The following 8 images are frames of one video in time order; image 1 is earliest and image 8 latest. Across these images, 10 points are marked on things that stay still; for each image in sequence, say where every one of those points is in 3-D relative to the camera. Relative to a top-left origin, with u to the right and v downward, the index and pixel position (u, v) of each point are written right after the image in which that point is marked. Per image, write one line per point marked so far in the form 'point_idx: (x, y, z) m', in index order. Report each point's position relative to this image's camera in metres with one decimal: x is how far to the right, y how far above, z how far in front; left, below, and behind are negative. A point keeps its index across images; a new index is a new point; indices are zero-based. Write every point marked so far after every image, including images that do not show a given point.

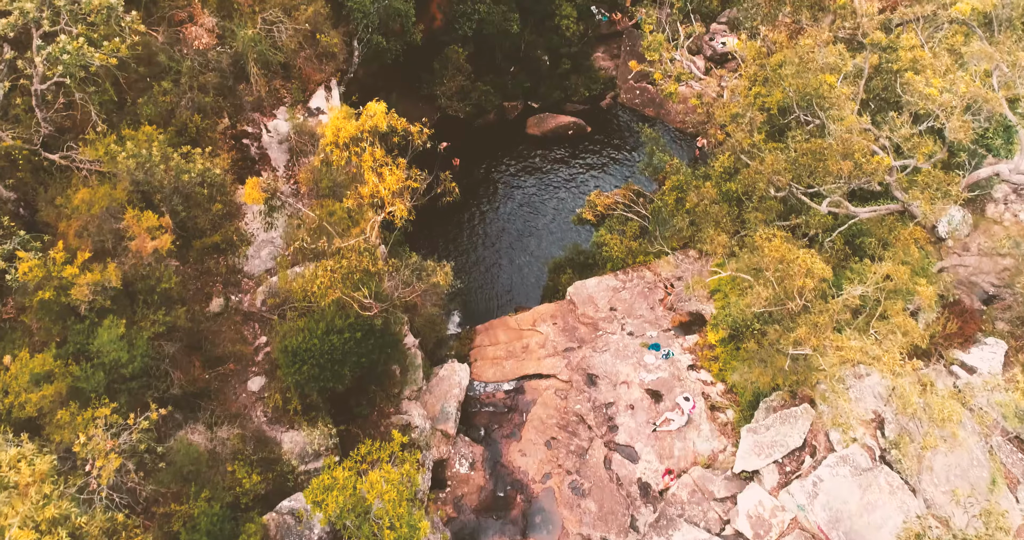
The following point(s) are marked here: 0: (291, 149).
0: (-5.7, +3.1, +18.1) m
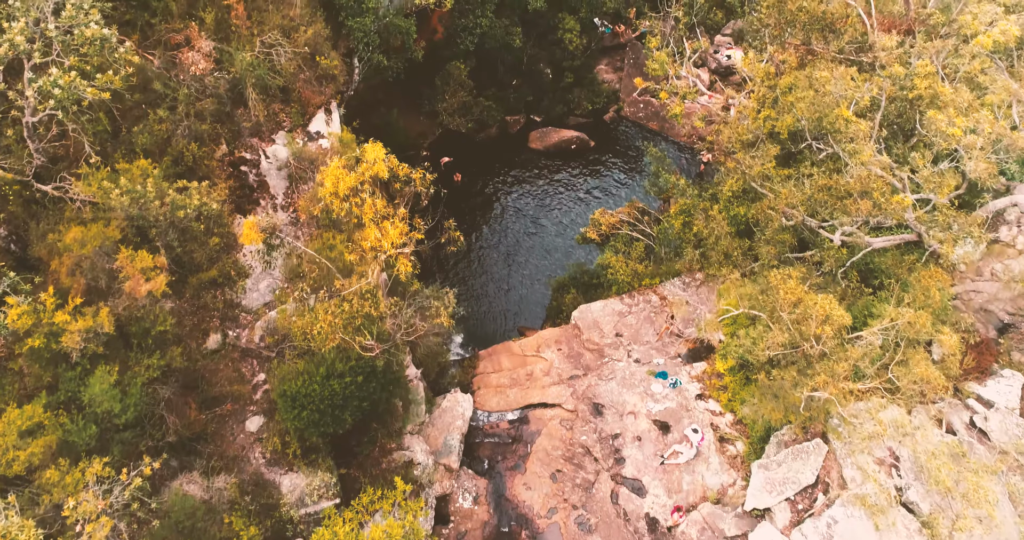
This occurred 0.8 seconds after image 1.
0: (-5.6, +2.4, +17.7) m
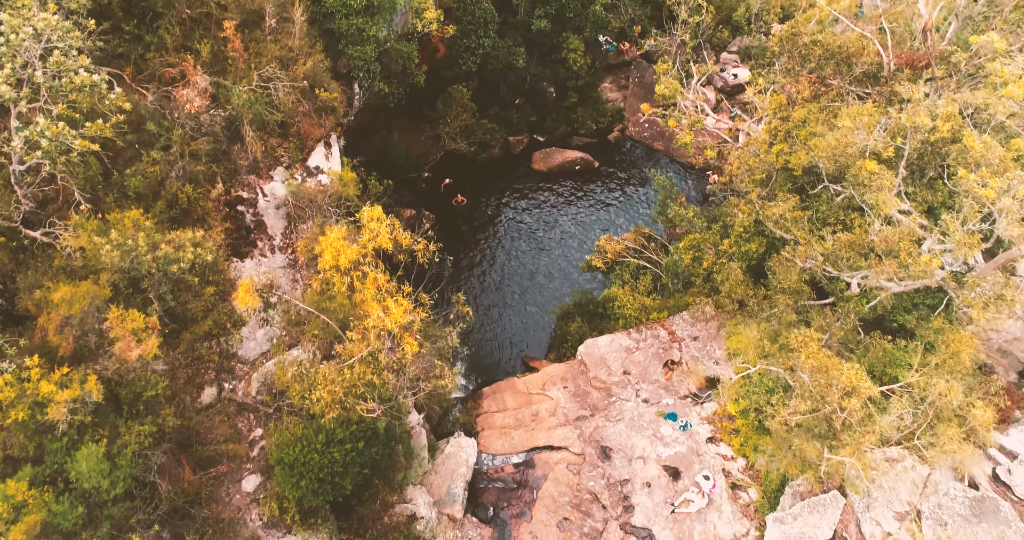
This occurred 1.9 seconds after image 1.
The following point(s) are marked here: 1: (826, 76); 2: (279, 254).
0: (-5.5, +1.3, +17.1) m
1: (+8.3, +5.1, +18.4) m
2: (-5.6, +0.3, +16.7) m
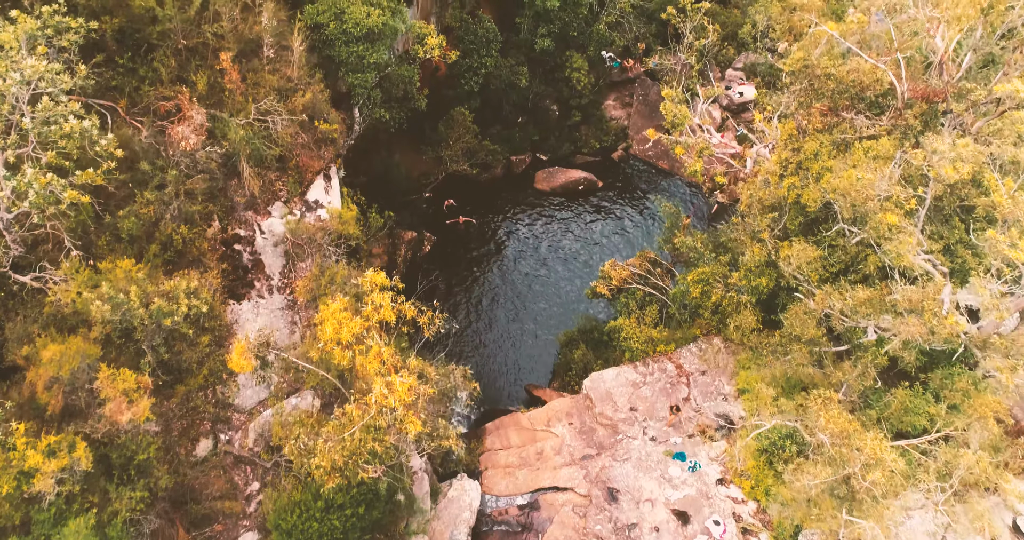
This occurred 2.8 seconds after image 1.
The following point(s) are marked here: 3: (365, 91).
0: (-5.4, +0.4, +16.7) m
1: (+8.5, +4.2, +18.0) m
2: (-5.5, -0.6, +16.2) m
3: (-4.2, +5.1, +19.8) m
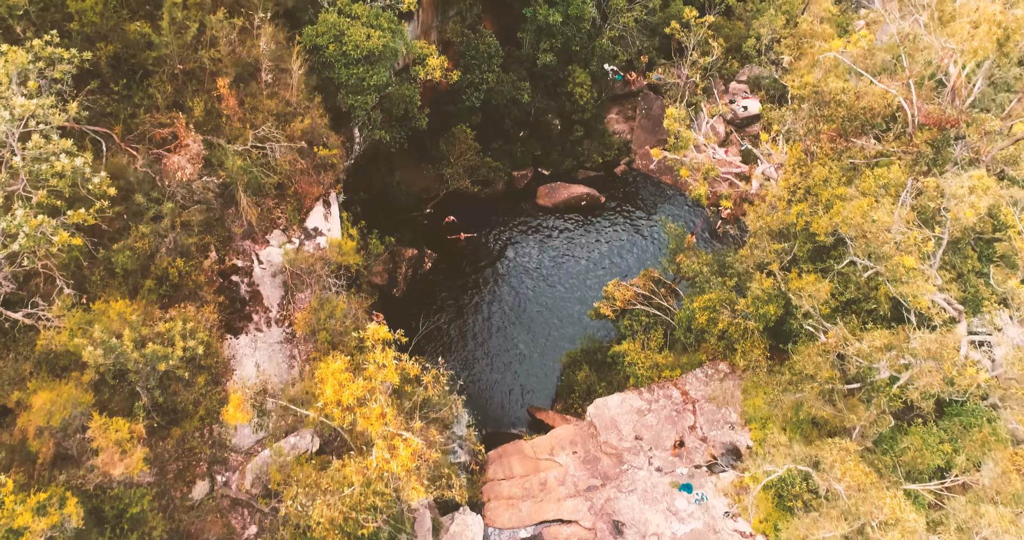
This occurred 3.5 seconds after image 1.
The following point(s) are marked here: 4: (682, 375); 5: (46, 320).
0: (-5.3, -0.3, +16.3) m
1: (+8.5, +3.5, +17.6) m
2: (-5.4, -1.3, +15.9) m
3: (-4.1, +4.4, +19.4) m
4: (+4.9, -3.0, +19.8) m
5: (-8.0, -0.9, +11.9) m
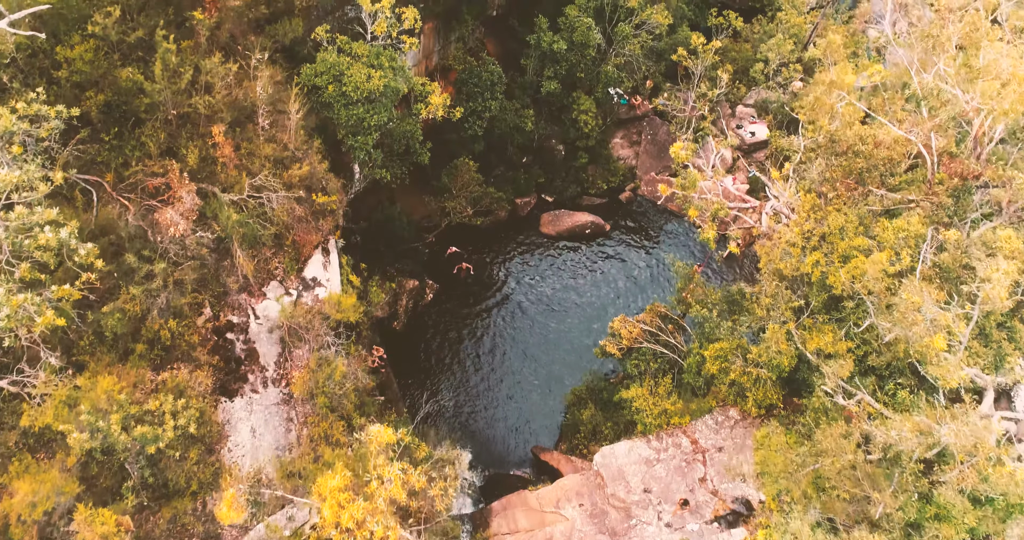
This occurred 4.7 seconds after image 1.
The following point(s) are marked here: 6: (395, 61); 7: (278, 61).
0: (-5.2, -1.5, +15.8) m
1: (+8.7, +2.3, +17.1) m
2: (-5.3, -2.5, +15.3) m
3: (-4.0, +3.2, +18.9) m
4: (+5.0, -4.2, +19.3) m
5: (-7.8, -2.1, +11.3) m
6: (-3.1, +5.5, +18.3) m
7: (-6.3, +5.6, +18.7) m
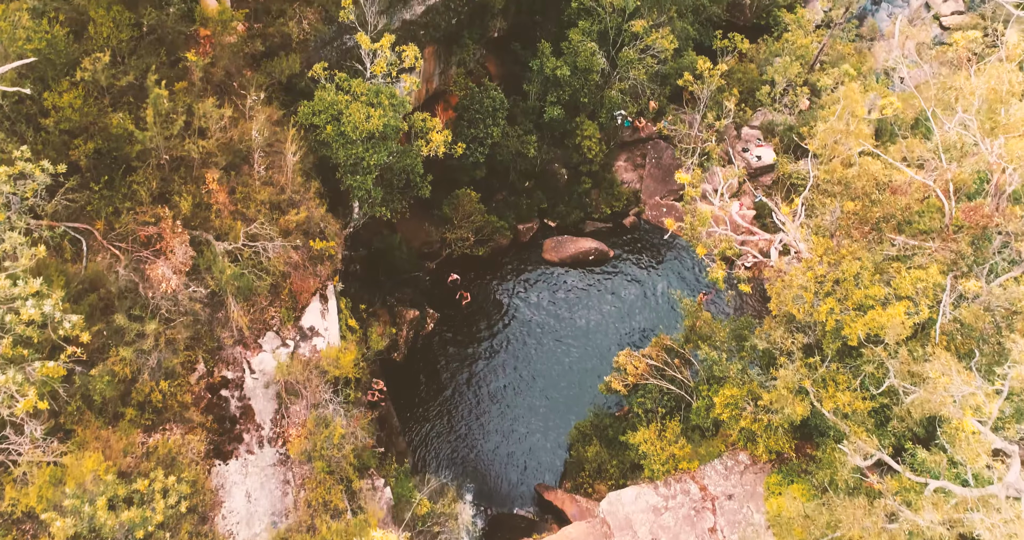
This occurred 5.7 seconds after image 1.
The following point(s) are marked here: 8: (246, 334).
0: (-5.1, -2.6, +15.2) m
1: (+8.8, +1.1, +16.5) m
2: (-5.2, -3.6, +14.8) m
3: (-3.9, +2.1, +18.3) m
4: (+5.1, -5.4, +18.8) m
5: (-7.7, -3.2, +10.8) m
6: (-3.0, +4.3, +17.7) m
7: (-6.2, +4.5, +18.2) m
8: (-5.9, -1.3, +15.4) m
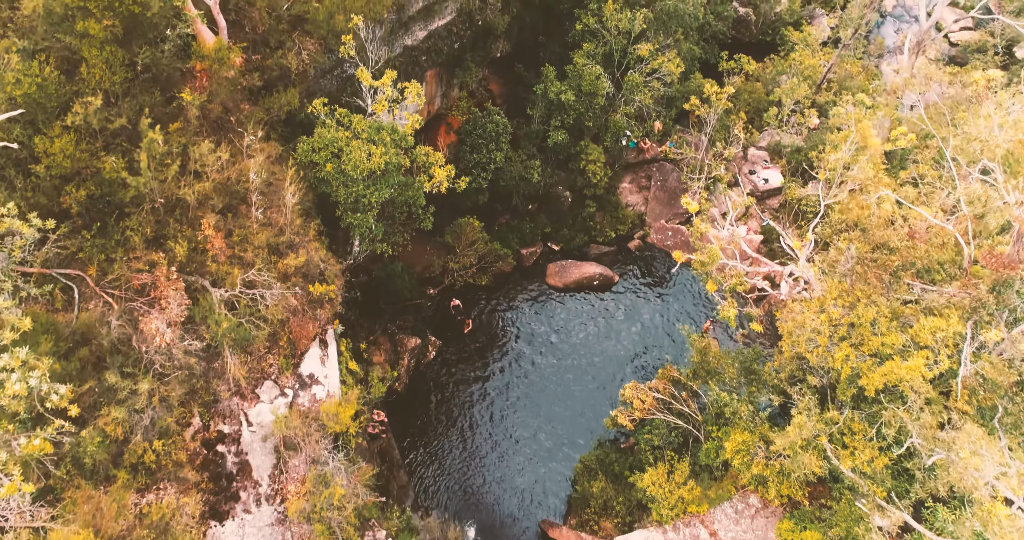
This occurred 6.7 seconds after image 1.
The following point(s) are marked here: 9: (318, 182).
0: (-5.0, -3.7, +14.7) m
1: (+8.9, +0.1, +16.1) m
2: (-5.1, -4.7, +14.3) m
3: (-3.8, +1.0, +17.8) m
4: (+5.2, -6.4, +18.3) m
5: (-7.6, -4.2, +10.3) m
6: (-2.8, +3.3, +17.2) m
7: (-6.1, +3.5, +17.7) m
8: (-5.8, -2.4, +14.9) m
9: (-4.8, +2.2, +17.3) m
